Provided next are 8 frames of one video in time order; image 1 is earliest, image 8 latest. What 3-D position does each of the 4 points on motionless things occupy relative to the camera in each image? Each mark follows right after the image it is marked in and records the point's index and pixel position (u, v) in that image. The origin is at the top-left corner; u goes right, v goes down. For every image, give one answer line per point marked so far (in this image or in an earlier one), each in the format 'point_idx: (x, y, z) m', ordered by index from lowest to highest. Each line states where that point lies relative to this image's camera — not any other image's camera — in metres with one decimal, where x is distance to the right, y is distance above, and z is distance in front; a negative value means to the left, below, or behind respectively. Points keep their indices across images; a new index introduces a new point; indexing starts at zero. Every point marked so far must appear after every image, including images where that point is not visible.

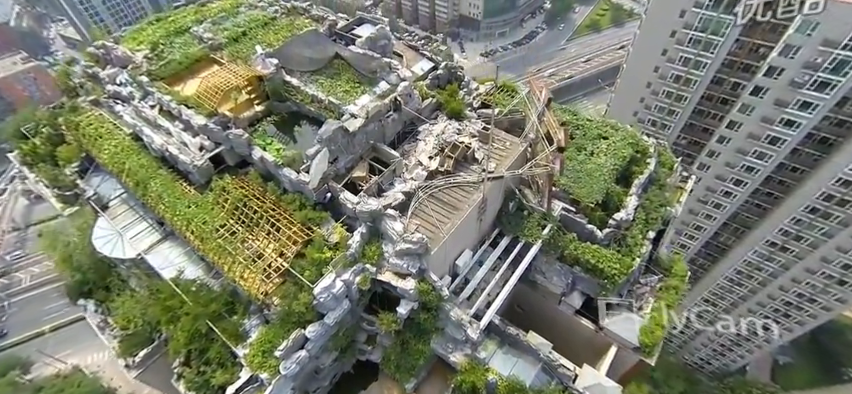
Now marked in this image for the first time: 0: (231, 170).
0: (-8.3, +1.3, +18.2) m
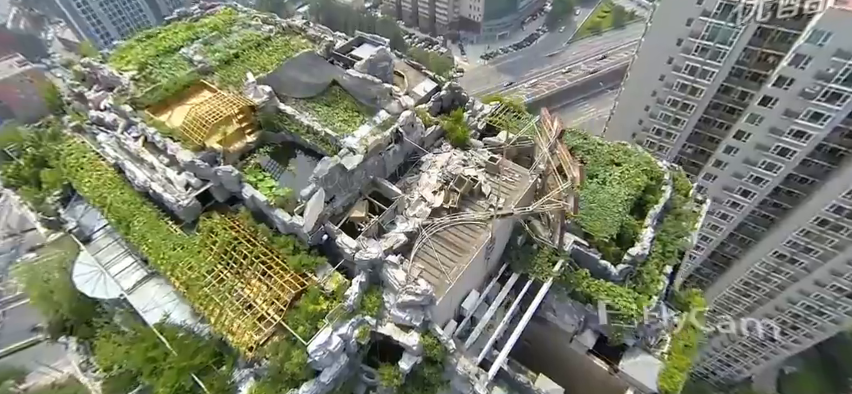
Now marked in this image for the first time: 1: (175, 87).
0: (-8.2, -0.3, +16.9) m
1: (-11.4, +5.0, +19.2) m
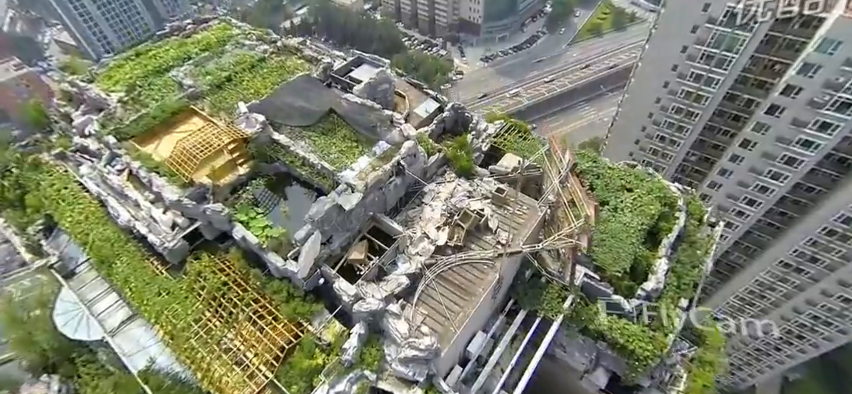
0: (-8.1, -1.8, +15.8) m
1: (-11.3, +3.6, +18.1) m
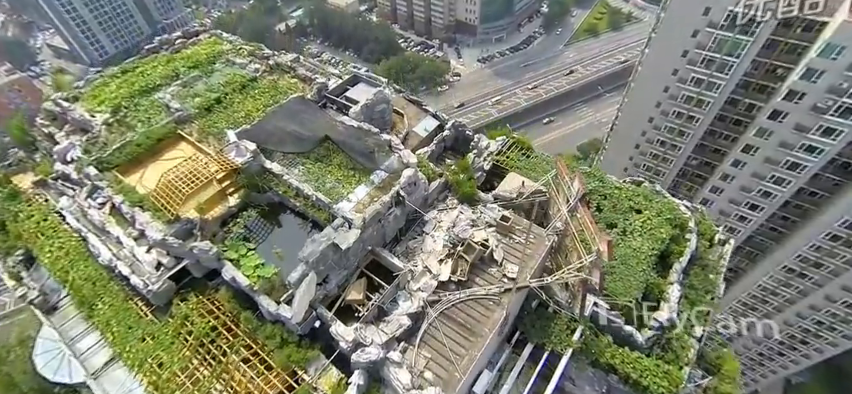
0: (-8.0, -3.0, +14.8) m
1: (-11.3, +2.3, +17.1) m
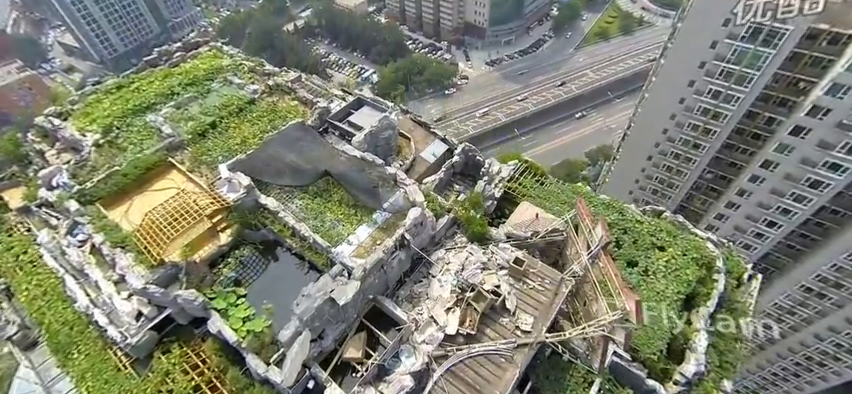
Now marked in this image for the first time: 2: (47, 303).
0: (-7.8, -4.4, +13.6) m
1: (-10.9, +1.0, +15.9) m
2: (-13.2, -3.7, +14.7) m
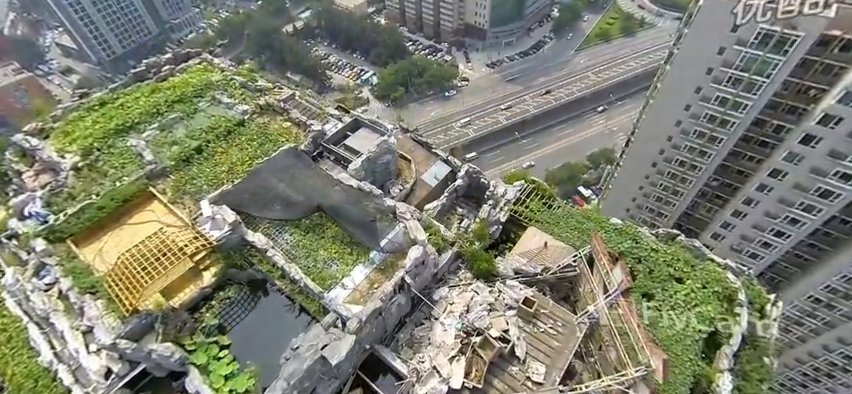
0: (-7.7, -5.5, +12.3) m
1: (-10.9, -0.2, +14.6) m
2: (-13.1, -4.9, +13.5) m
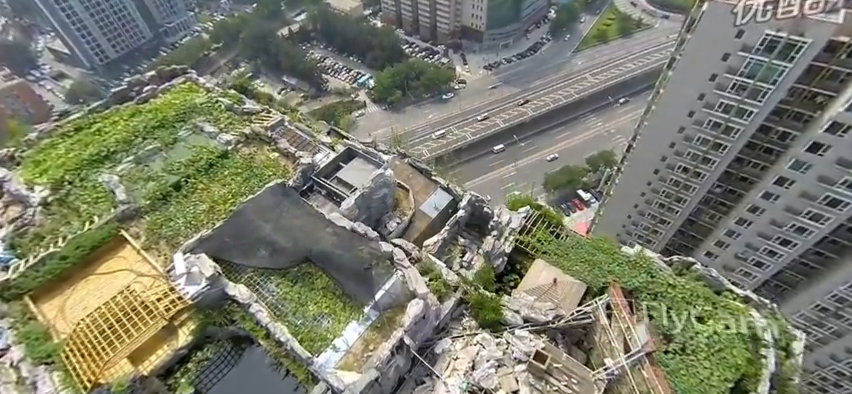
0: (-7.7, -7.0, +10.9) m
1: (-10.9, -1.7, +13.2) m
2: (-13.1, -6.4, +12.0) m
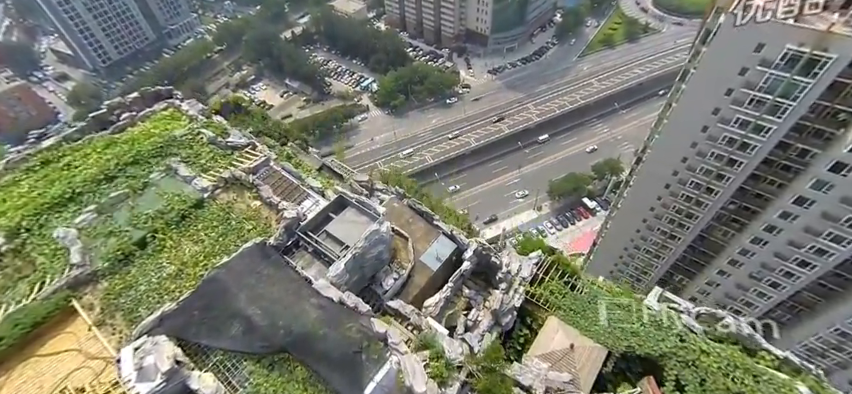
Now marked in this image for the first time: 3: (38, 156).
0: (-7.7, -8.8, +8.9) m
1: (-10.9, -3.5, +11.3) m
2: (-13.1, -8.2, +10.1) m
3: (-17.1, +1.7, +18.7) m
